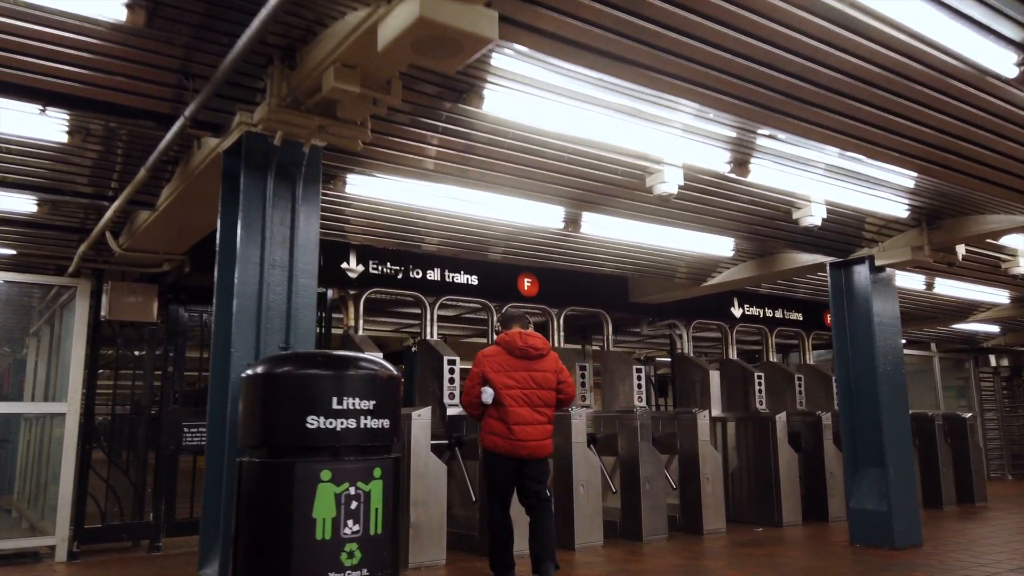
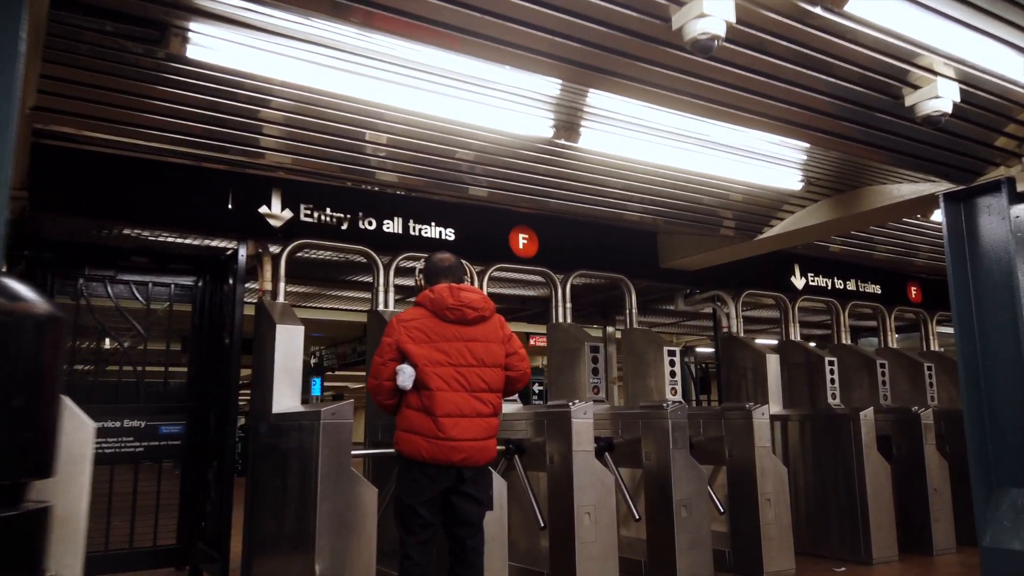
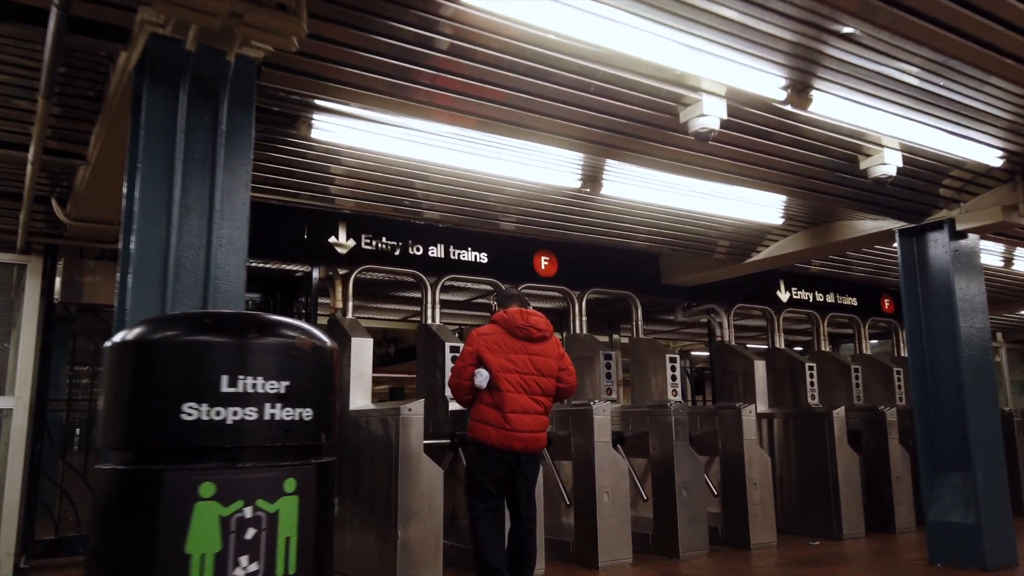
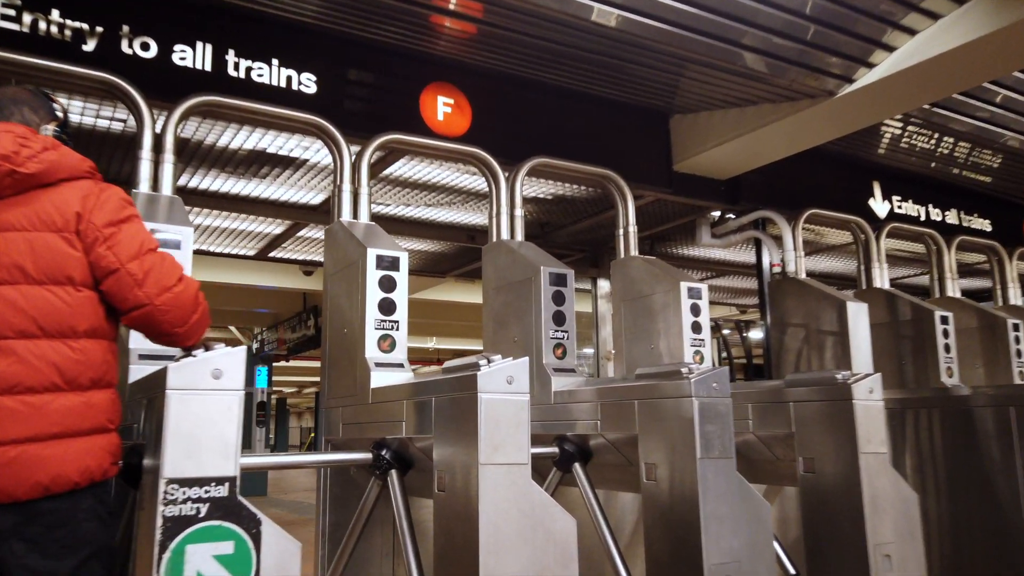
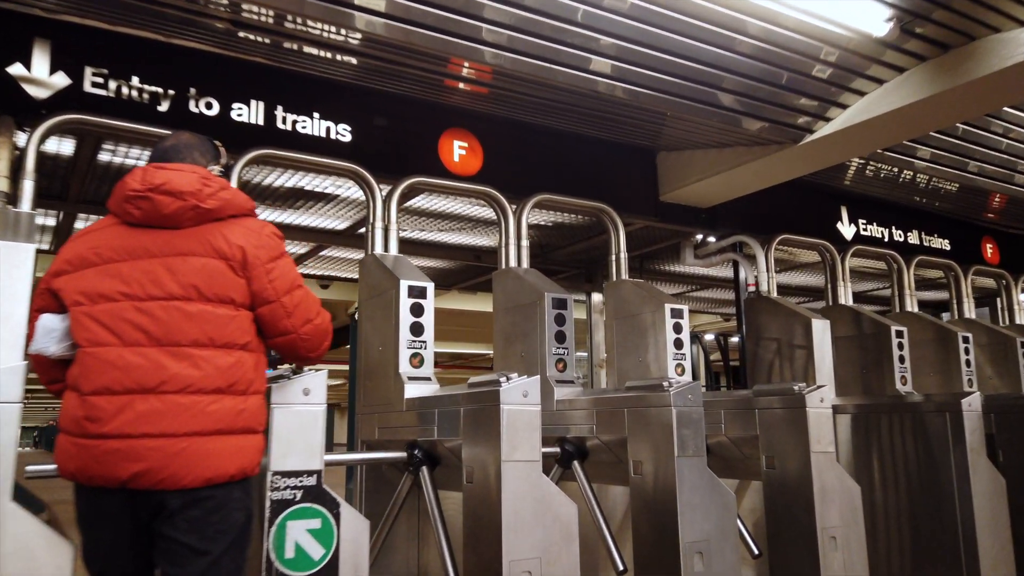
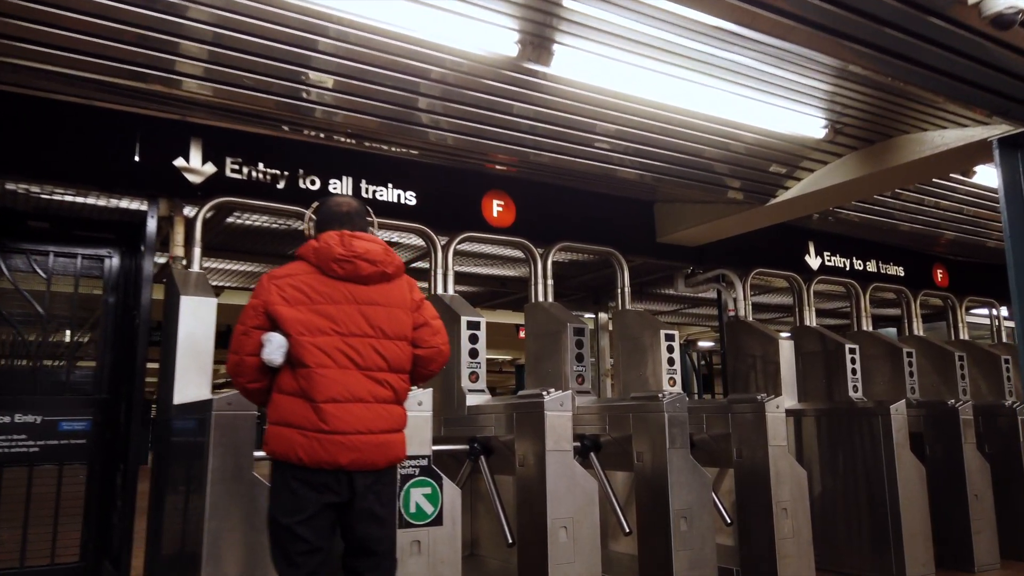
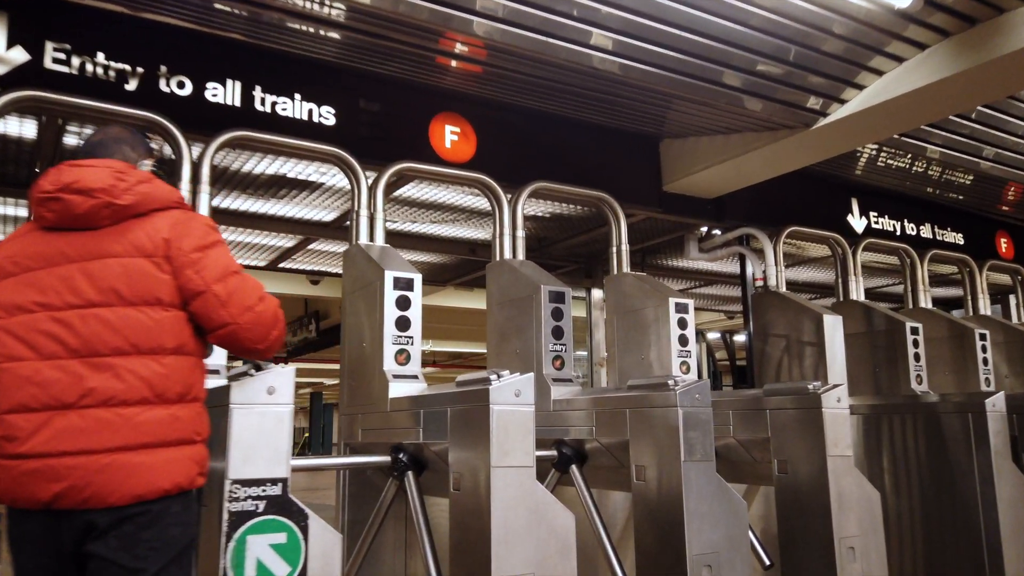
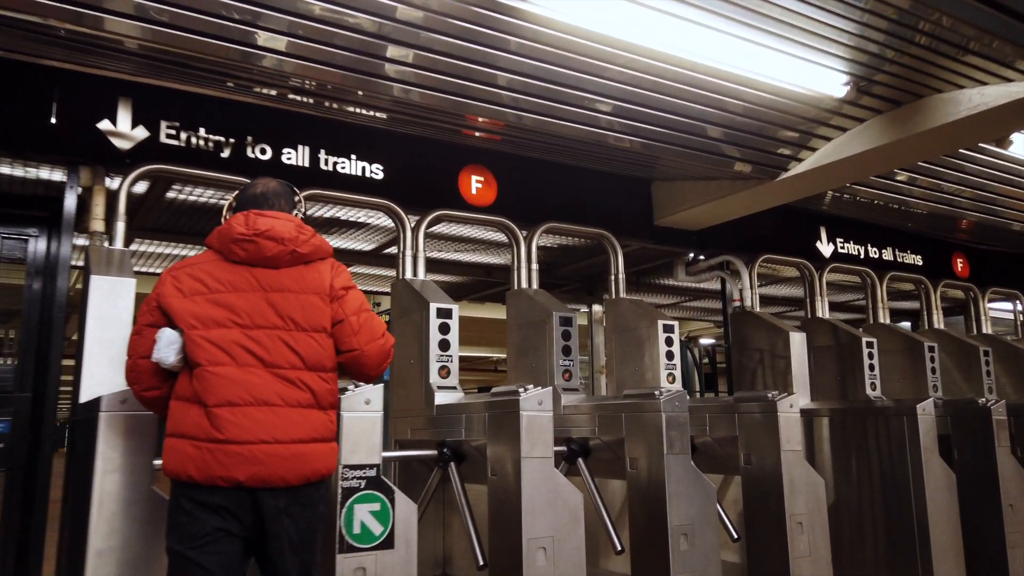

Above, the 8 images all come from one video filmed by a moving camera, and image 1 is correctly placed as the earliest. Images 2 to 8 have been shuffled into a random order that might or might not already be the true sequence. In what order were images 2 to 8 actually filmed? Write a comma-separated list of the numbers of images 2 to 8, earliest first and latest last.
3, 2, 6, 8, 5, 7, 4
